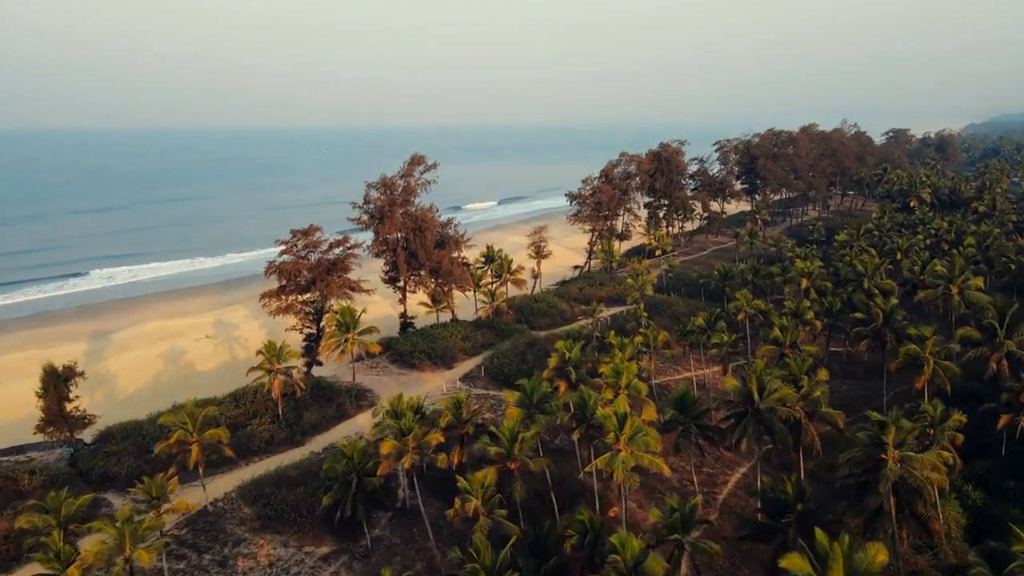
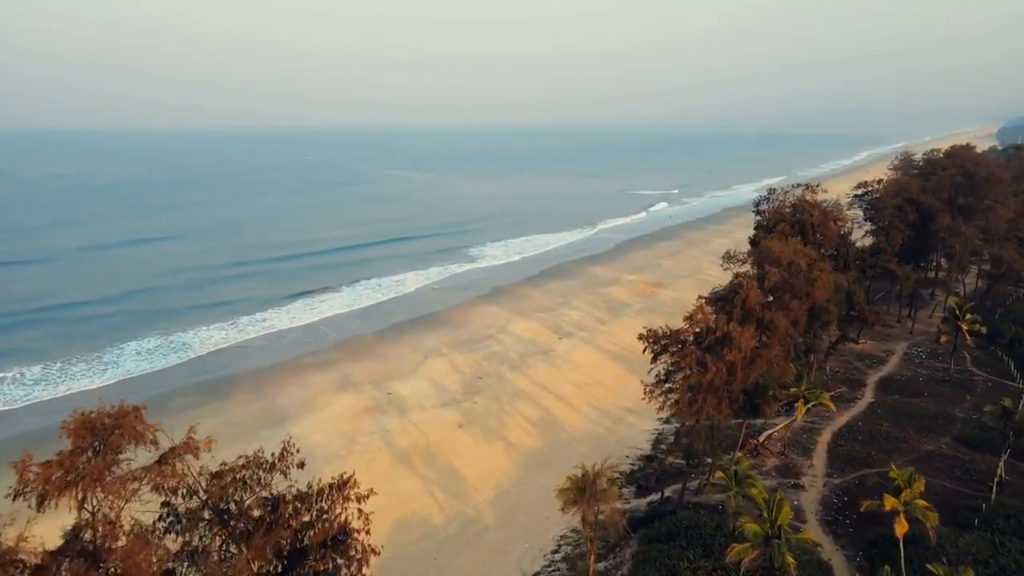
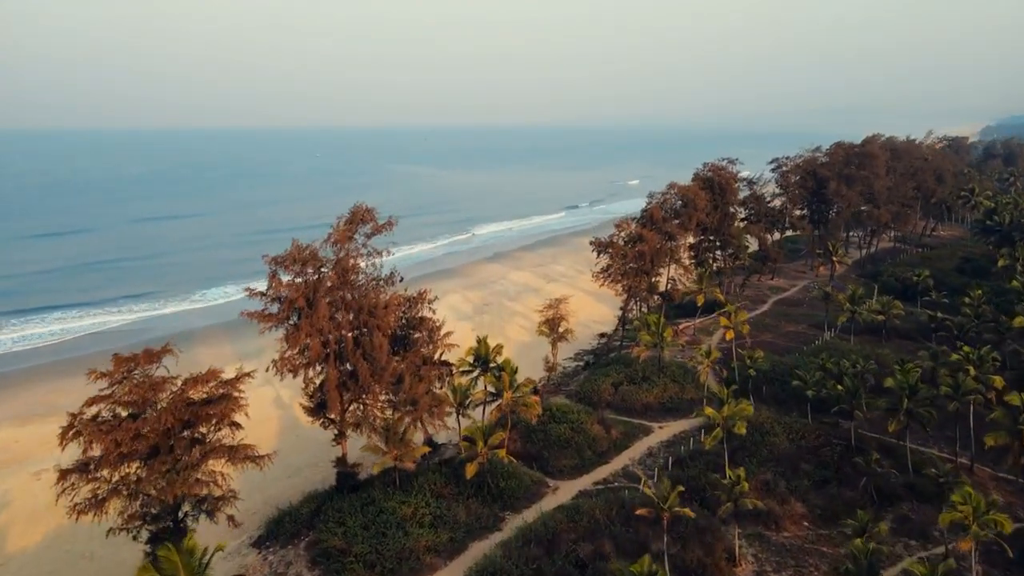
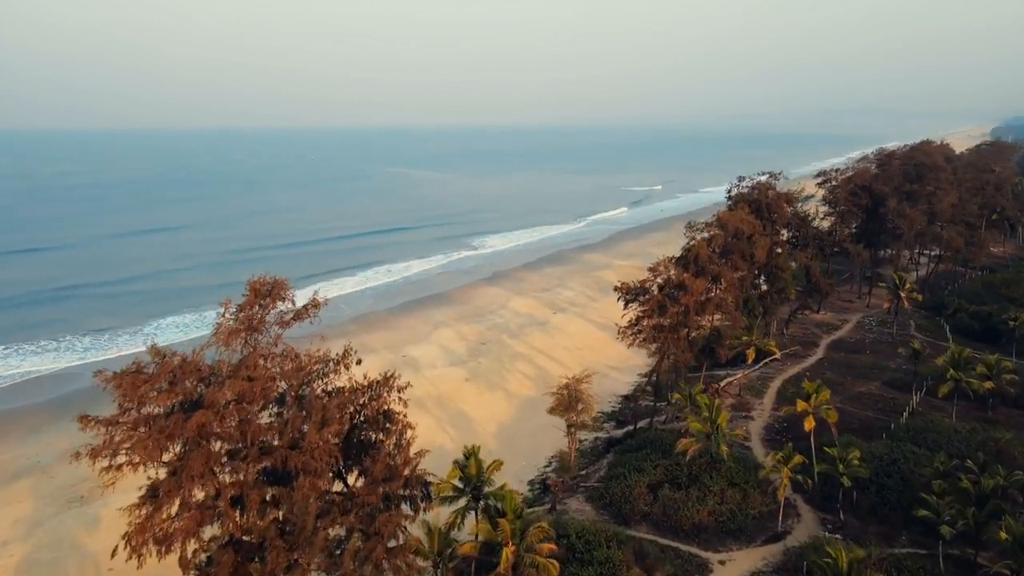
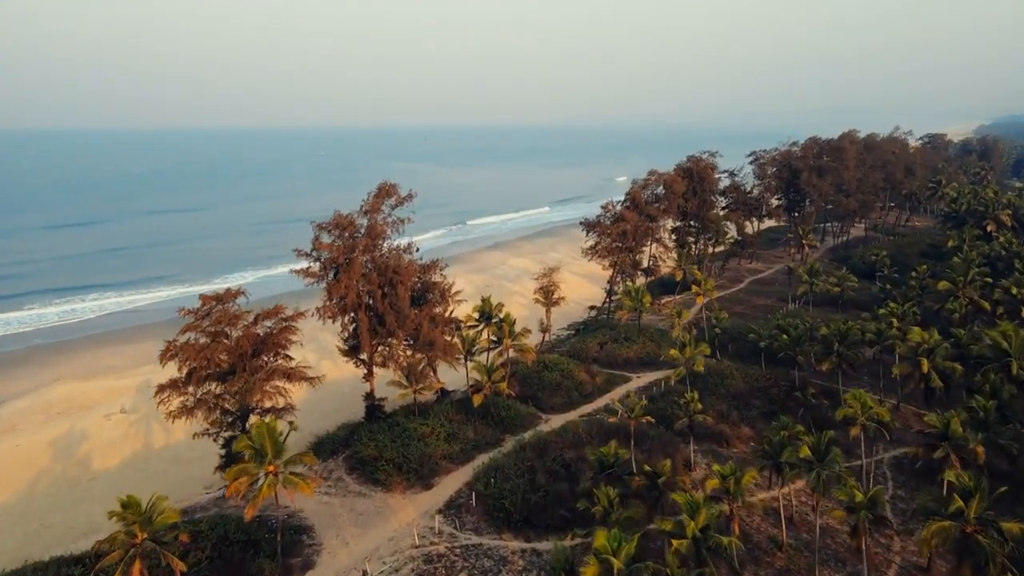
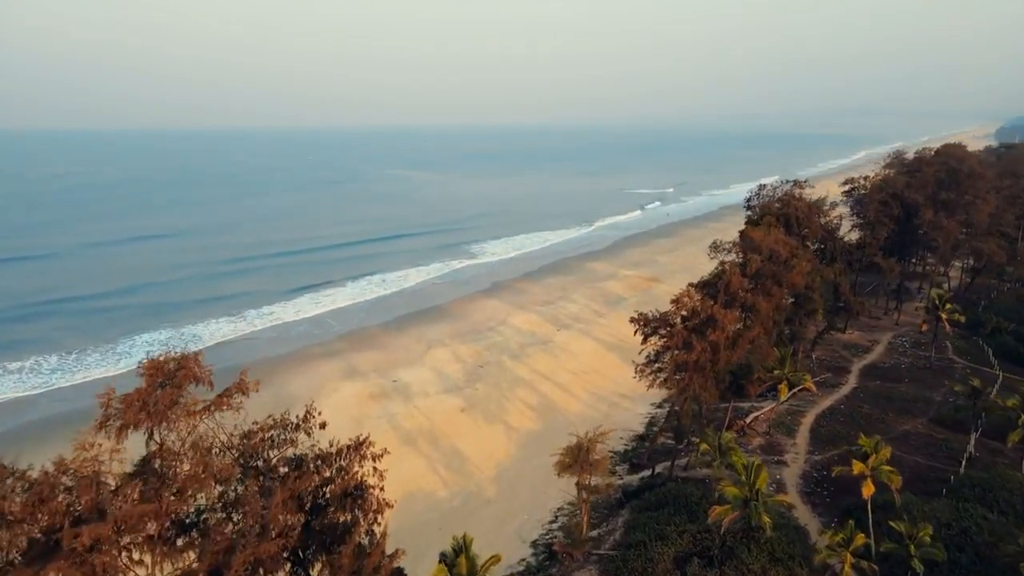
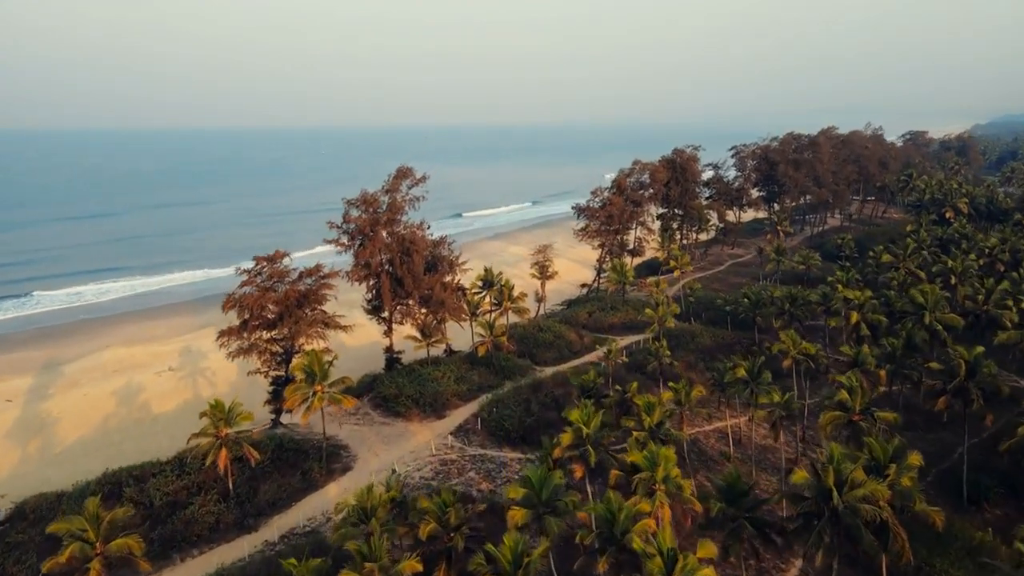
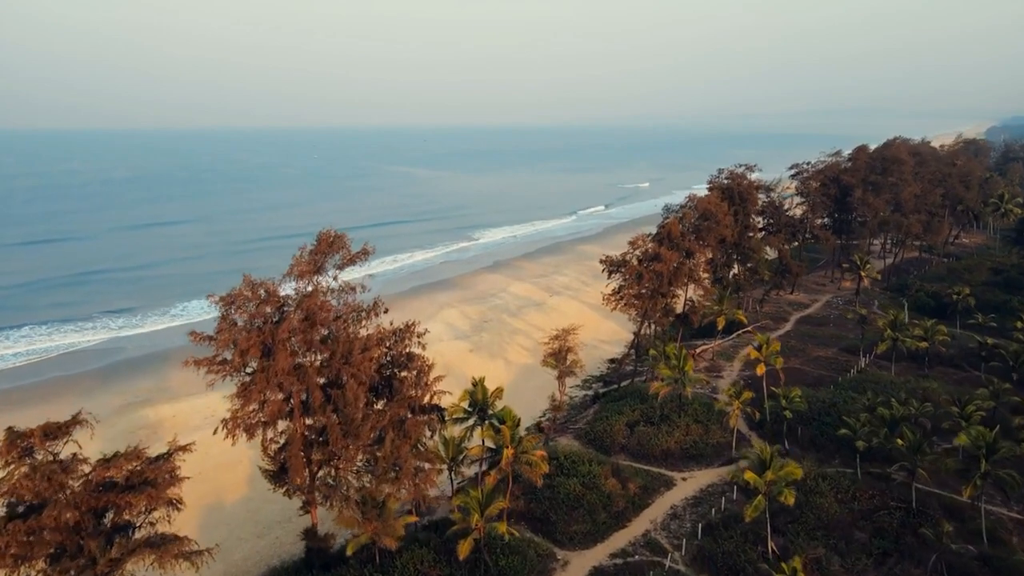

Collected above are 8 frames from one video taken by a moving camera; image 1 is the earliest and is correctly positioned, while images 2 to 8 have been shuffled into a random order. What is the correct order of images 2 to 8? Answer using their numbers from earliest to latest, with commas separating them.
7, 5, 3, 8, 4, 6, 2
